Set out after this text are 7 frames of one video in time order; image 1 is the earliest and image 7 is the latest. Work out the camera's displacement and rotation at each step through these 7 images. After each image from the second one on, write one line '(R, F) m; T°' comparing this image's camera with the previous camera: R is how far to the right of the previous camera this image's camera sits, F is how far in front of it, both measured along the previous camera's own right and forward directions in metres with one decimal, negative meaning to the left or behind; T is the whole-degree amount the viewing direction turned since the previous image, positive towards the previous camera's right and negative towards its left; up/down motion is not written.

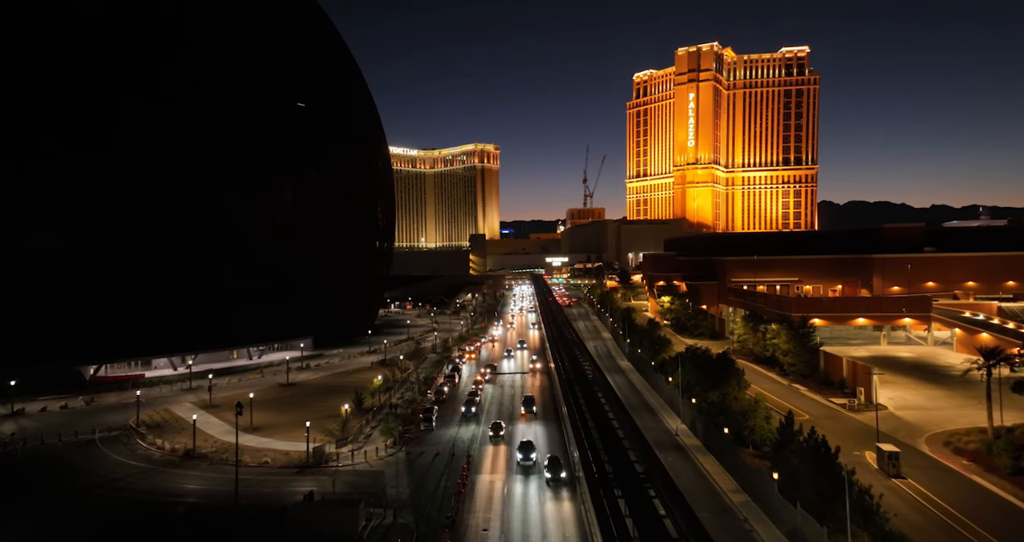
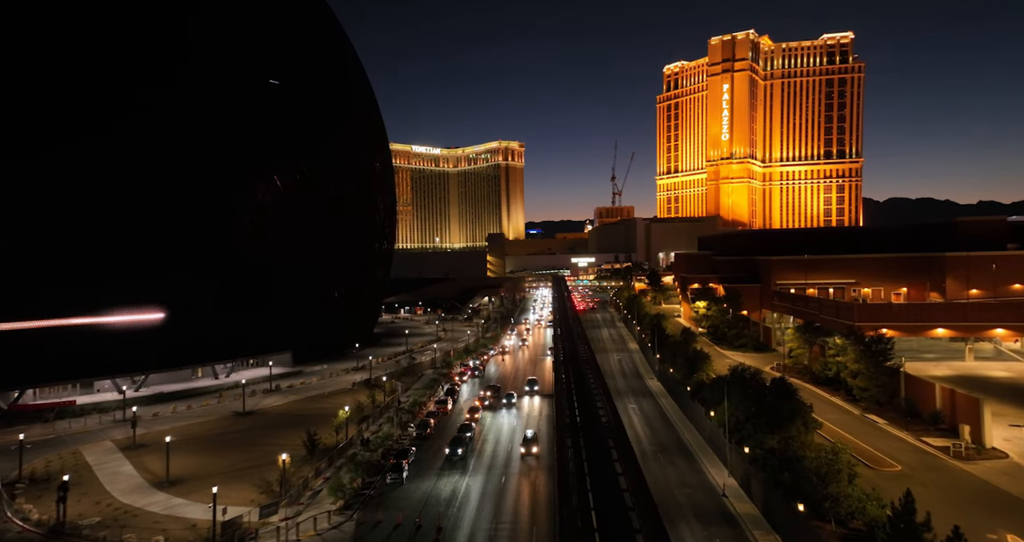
(+1.4, +6.6) m; -3°
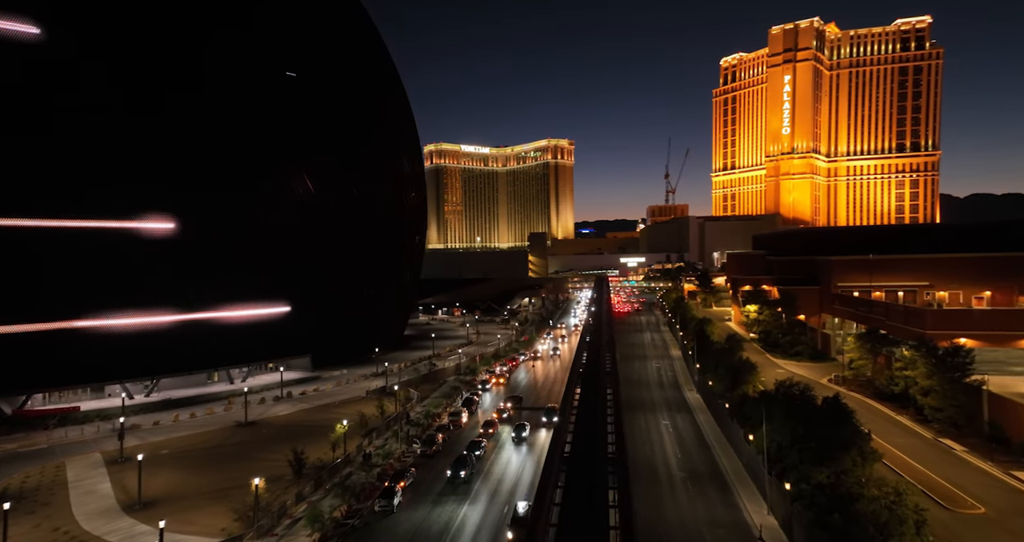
(+1.7, +2.6) m; -5°
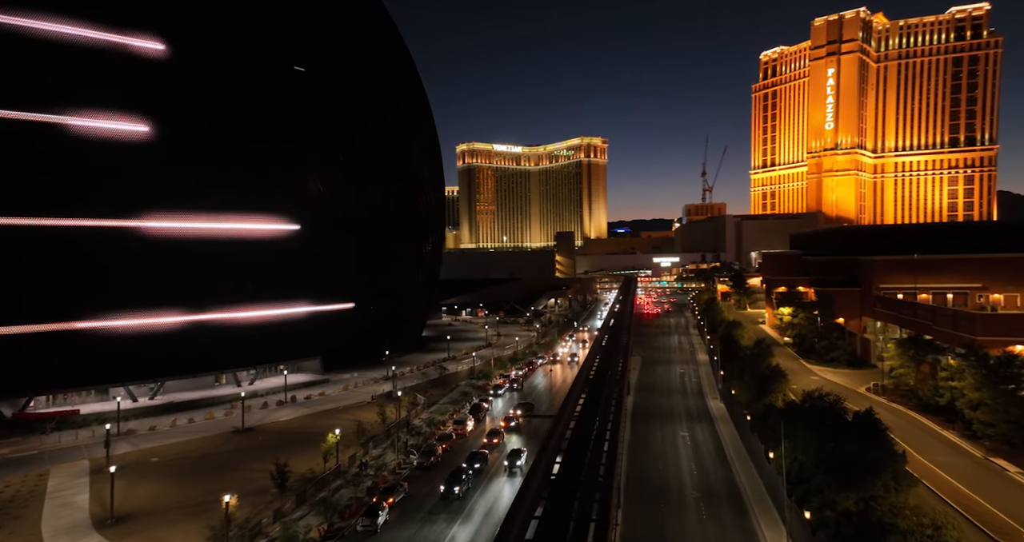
(+1.4, +1.5) m; -3°
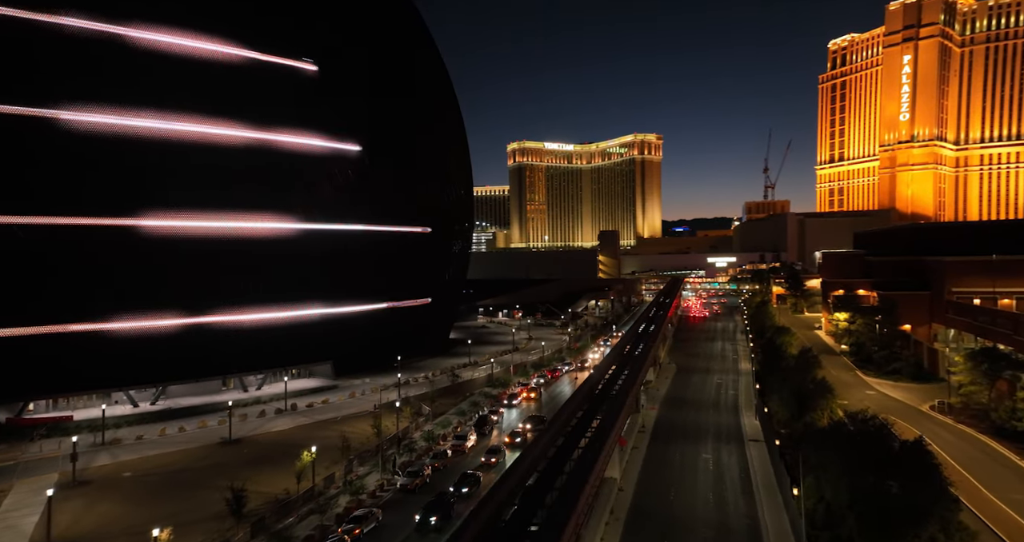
(+2.4, +2.4) m; -6°
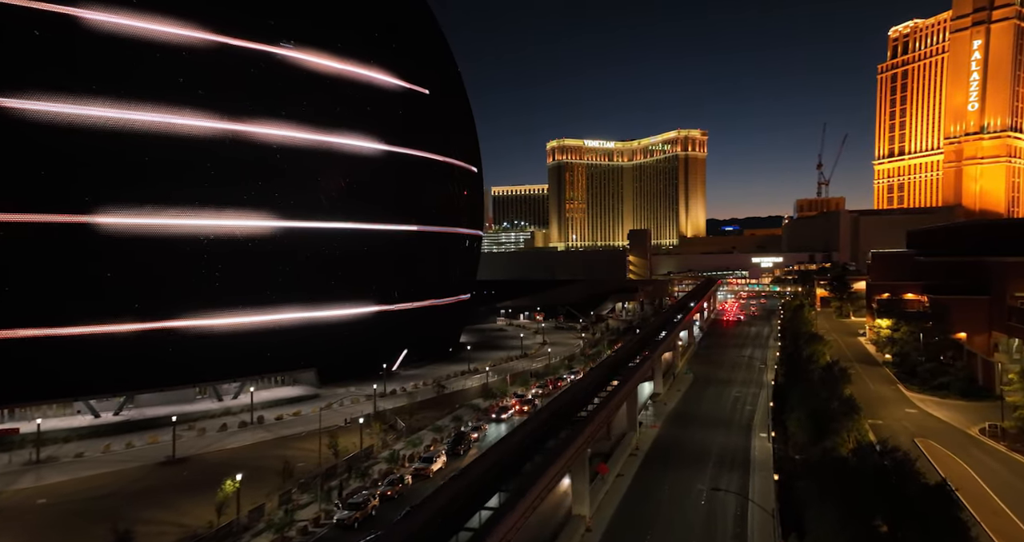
(+3.2, +2.9) m; -5°
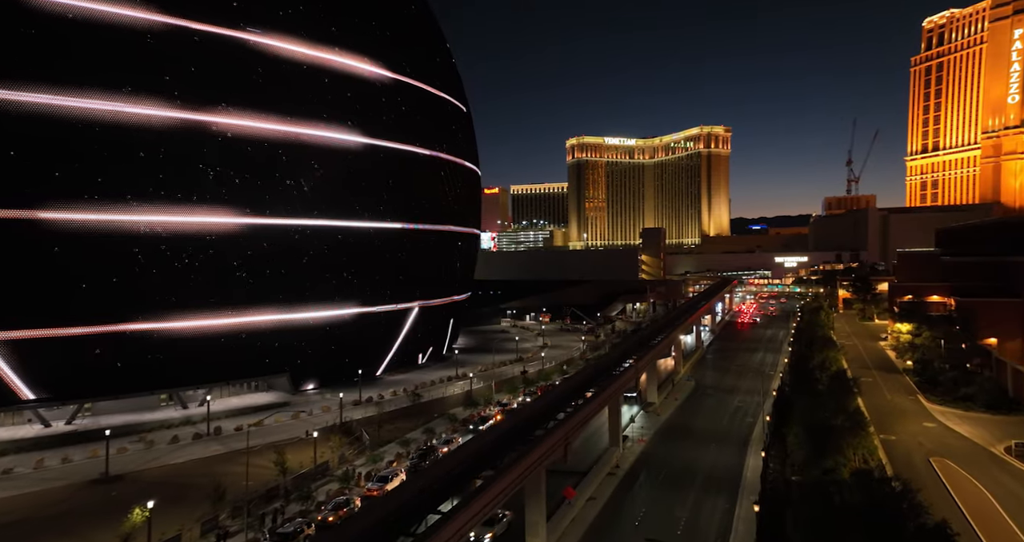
(+2.4, +2.2) m; -2°
